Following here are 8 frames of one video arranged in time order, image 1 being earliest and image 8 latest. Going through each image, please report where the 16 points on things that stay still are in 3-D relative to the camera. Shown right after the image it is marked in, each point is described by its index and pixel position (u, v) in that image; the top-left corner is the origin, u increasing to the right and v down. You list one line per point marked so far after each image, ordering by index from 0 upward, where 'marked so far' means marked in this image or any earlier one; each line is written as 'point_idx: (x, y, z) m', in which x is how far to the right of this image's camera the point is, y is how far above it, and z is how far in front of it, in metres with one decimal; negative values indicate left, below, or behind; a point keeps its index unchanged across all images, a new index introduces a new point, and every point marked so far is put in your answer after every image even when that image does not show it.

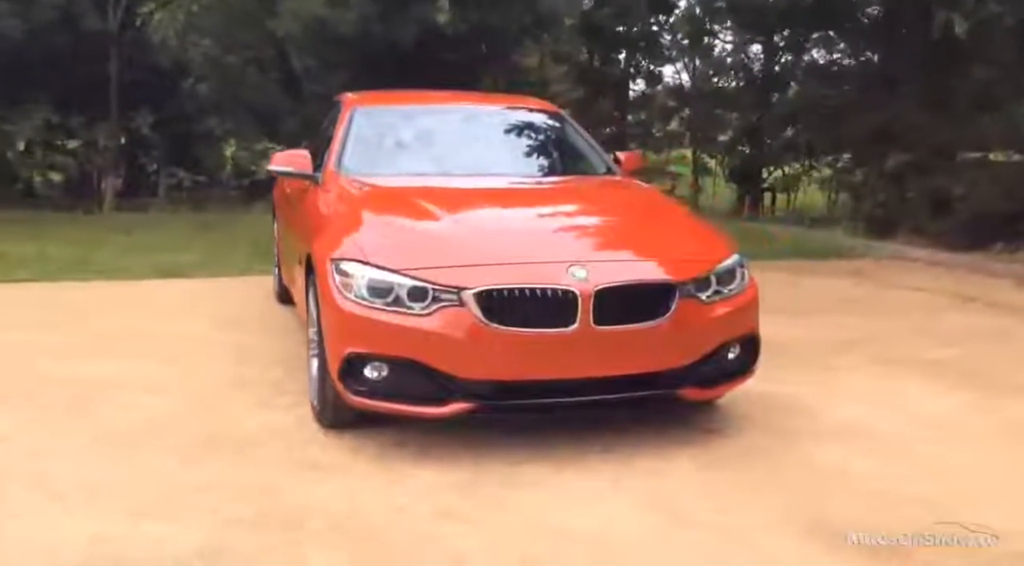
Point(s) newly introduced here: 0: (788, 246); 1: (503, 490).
0: (+3.2, +0.4, +10.4) m
1: (0.0, -0.7, +3.1) m
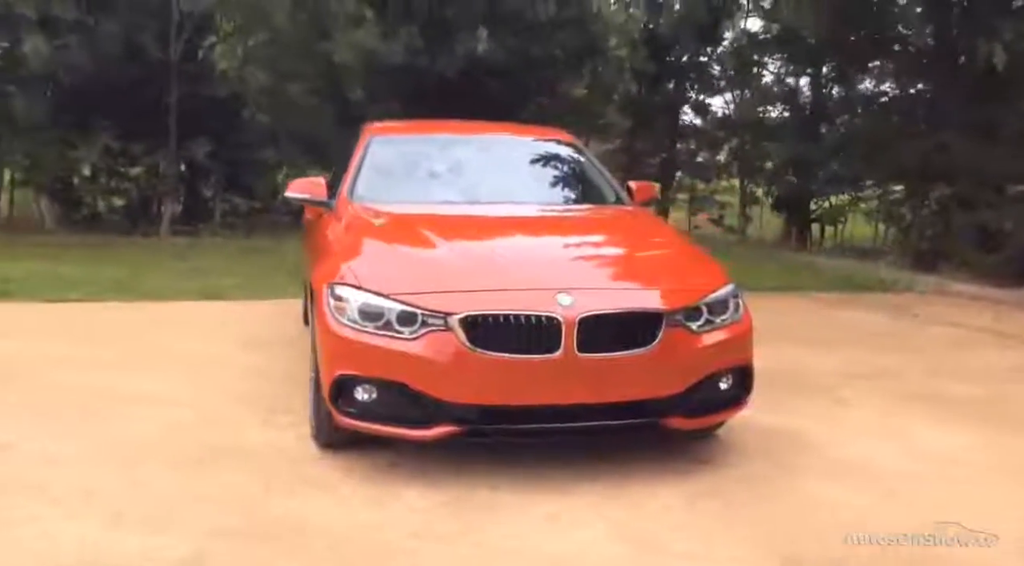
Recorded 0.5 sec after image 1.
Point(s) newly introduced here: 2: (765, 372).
0: (+3.6, +0.1, +10.3) m
1: (-0.1, -0.8, +3.1) m
2: (+1.5, -0.5, +5.4) m
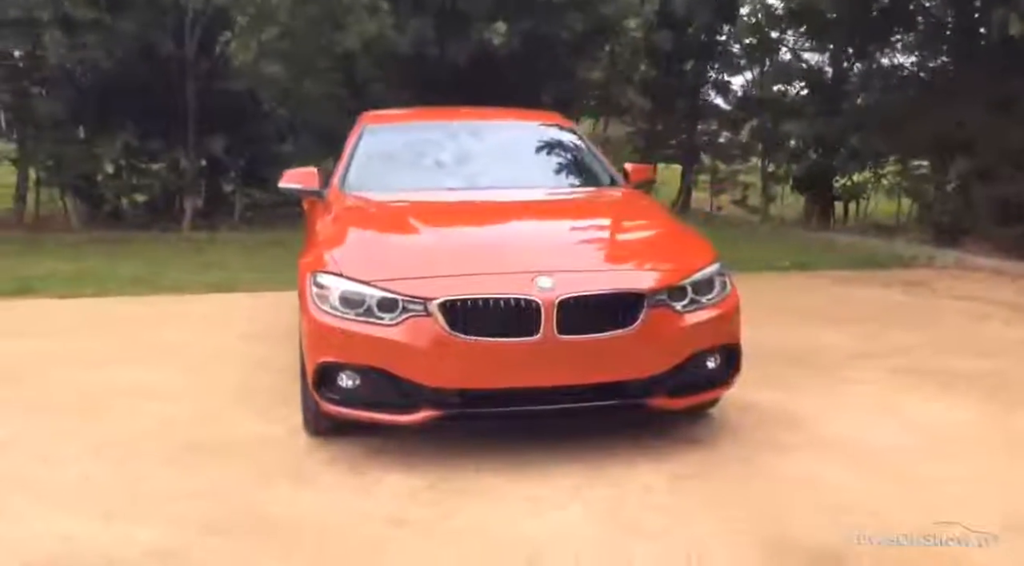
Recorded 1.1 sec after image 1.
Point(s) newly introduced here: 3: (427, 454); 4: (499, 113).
0: (+3.8, +0.3, +10.1) m
1: (-0.2, -0.8, +3.2) m
2: (+1.6, -0.4, +5.4) m
3: (-0.4, -0.7, +3.6) m
4: (-0.1, +1.1, +5.8) m
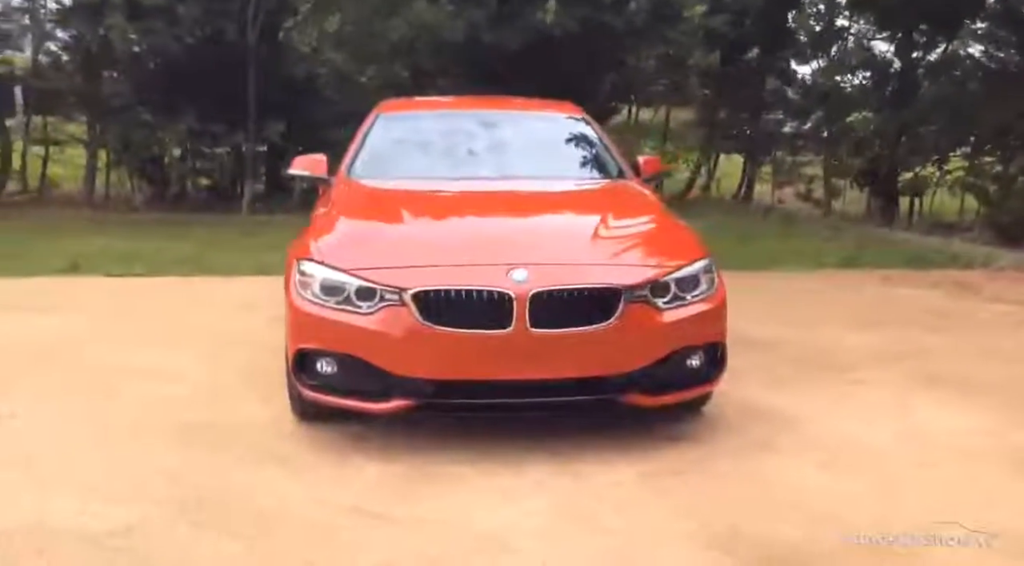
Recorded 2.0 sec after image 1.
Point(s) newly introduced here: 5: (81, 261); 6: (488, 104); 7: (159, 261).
0: (+4.3, +0.3, +9.8) m
1: (-0.3, -0.7, +3.2) m
2: (+1.6, -0.4, +5.3) m
3: (-0.4, -0.7, +3.7) m
4: (0.0, +1.2, +5.8) m
5: (-4.2, +0.2, +8.7) m
6: (-0.2, +1.2, +5.7) m
7: (-3.5, +0.2, +8.9) m
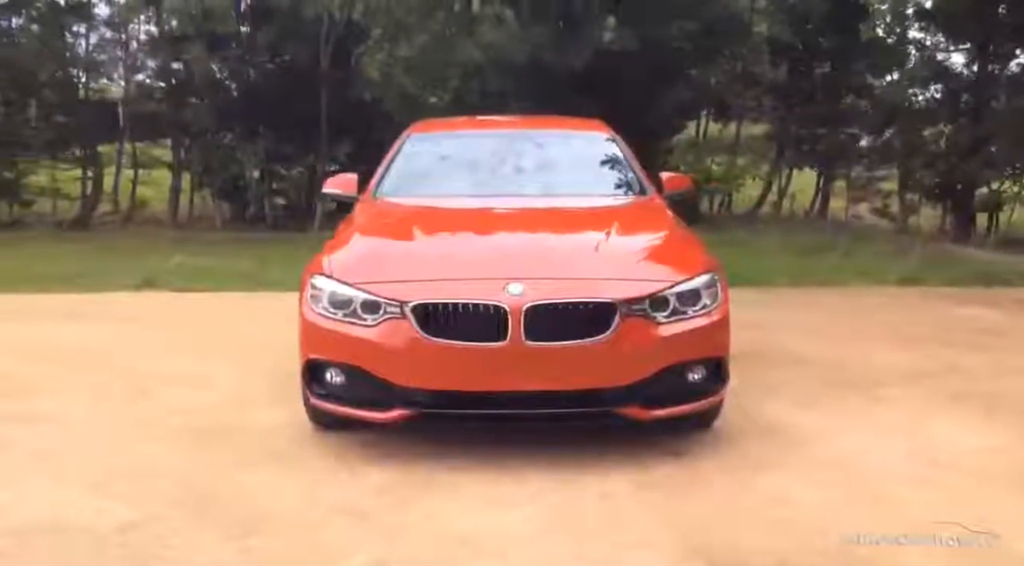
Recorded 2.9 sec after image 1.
0: (+4.8, +0.1, +9.5) m
1: (-0.3, -0.8, +3.3) m
2: (+1.8, -0.5, +5.2) m
3: (-0.4, -0.7, +3.8) m
4: (+0.3, +1.1, +5.9) m
5: (-3.7, +0.1, +9.2) m
6: (0.0, +1.1, +5.9) m
7: (-3.0, +0.1, +9.3) m
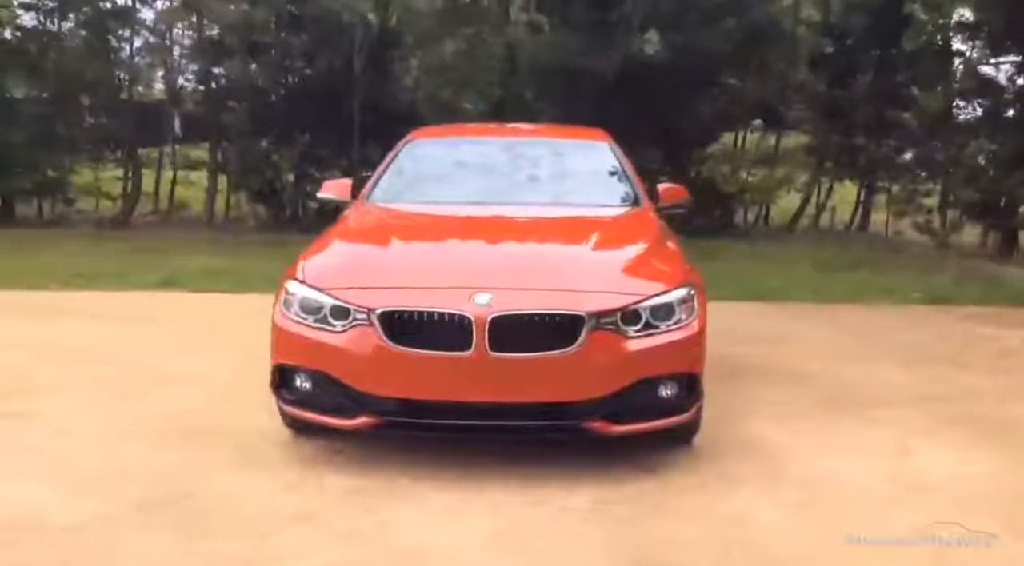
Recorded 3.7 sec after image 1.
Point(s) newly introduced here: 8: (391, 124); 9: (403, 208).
0: (+5.0, -0.1, +9.2) m
1: (-0.5, -0.8, +3.3) m
2: (+1.7, -0.6, +5.1) m
3: (-0.6, -0.7, +3.8) m
4: (+0.3, +1.0, +5.8) m
5: (-3.5, +0.1, +9.3) m
6: (+0.1, +1.0, +5.8) m
7: (-2.8, 0.0, +9.4) m
8: (-2.0, +2.8, +15.4) m
9: (-0.6, +0.4, +4.8) m
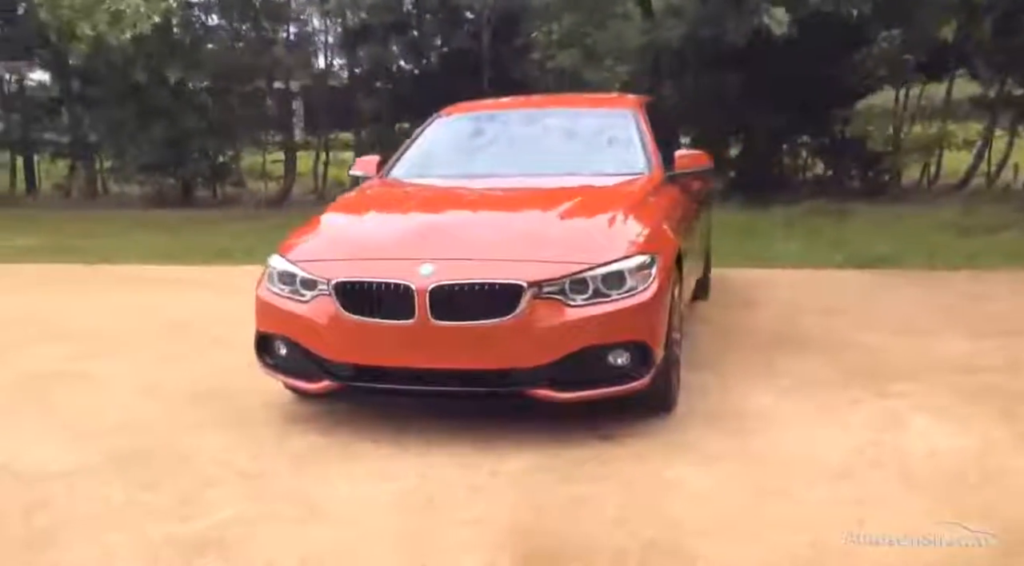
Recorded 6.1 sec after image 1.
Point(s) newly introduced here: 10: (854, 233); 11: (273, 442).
0: (+5.9, +0.3, +8.1) m
1: (-0.7, -0.7, +3.5) m
2: (+1.8, -0.4, +4.8) m
3: (-0.7, -0.6, +4.0) m
4: (+0.6, +1.2, +5.8) m
5: (-2.4, +0.3, +10.0) m
6: (+0.3, +1.2, +5.8) m
7: (-1.7, +0.3, +9.9) m
8: (+0.3, +3.3, +15.6) m
9: (-0.5, +0.6, +5.0) m
10: (+3.7, +0.5, +9.7) m
11: (-1.0, -0.7, +3.7) m
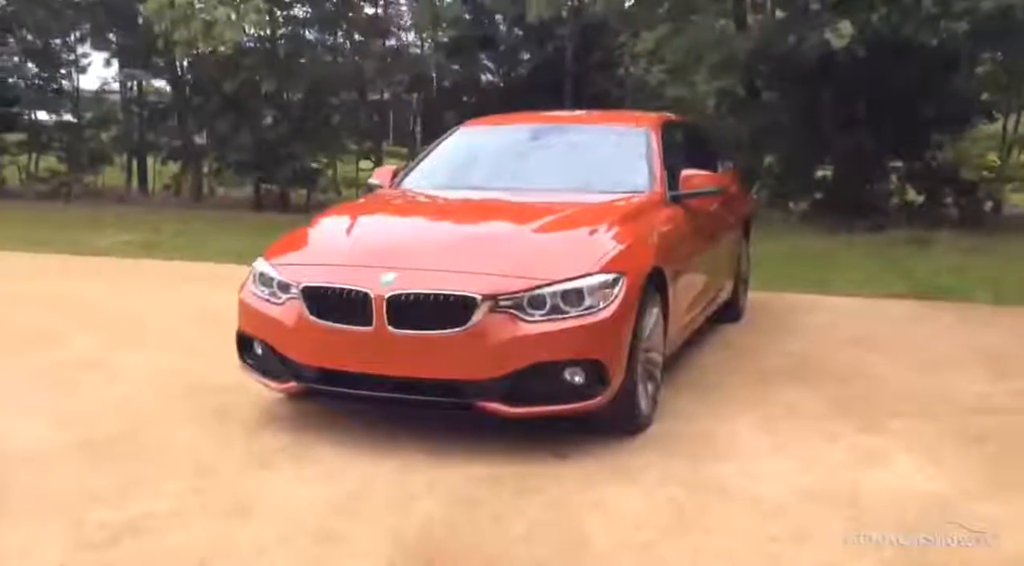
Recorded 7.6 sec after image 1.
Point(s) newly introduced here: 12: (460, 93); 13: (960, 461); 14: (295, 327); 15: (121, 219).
0: (+6.3, -0.1, +7.4) m
1: (-0.9, -0.7, +3.6) m
2: (+1.8, -0.5, +4.5) m
3: (-0.8, -0.6, +4.1) m
4: (+0.7, +1.1, +5.7) m
5: (-1.8, +0.3, +10.2) m
6: (+0.5, +1.1, +5.8) m
7: (-1.1, +0.2, +10.1) m
8: (+1.7, +3.0, +15.5) m
9: (-0.5, +0.5, +5.0) m
10: (+4.3, +0.2, +9.2) m
11: (-1.1, -0.7, +3.8) m
12: (-1.0, +3.4, +15.9) m
13: (+1.8, -0.7, +3.4) m
14: (-0.9, -0.2, +3.7) m
15: (-6.7, +1.1, +15.3) m
